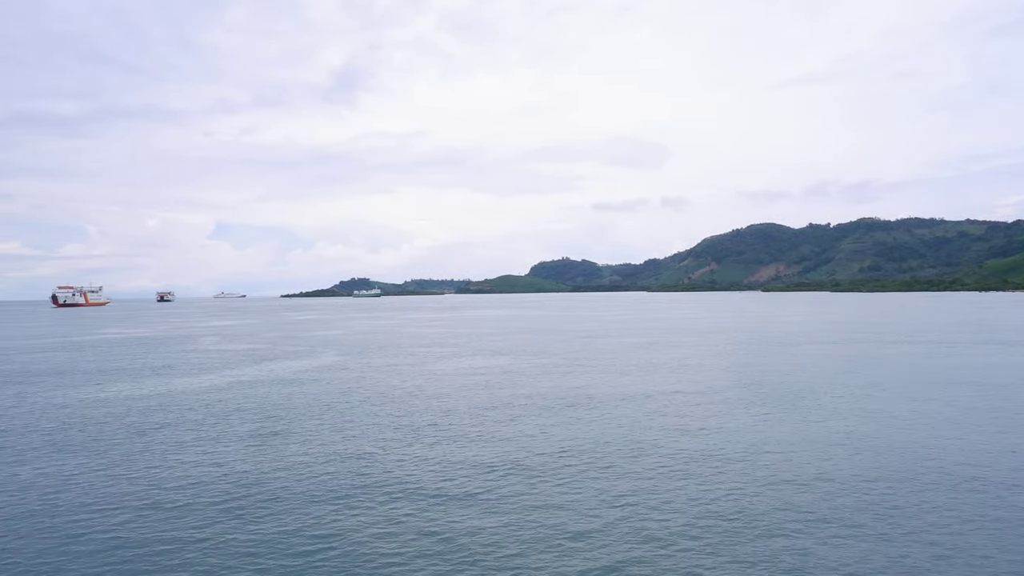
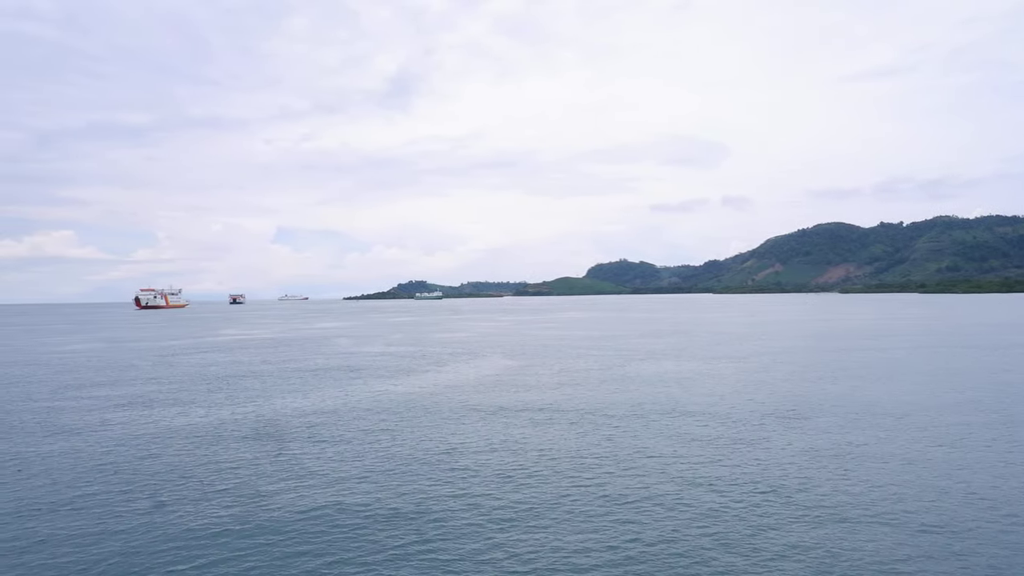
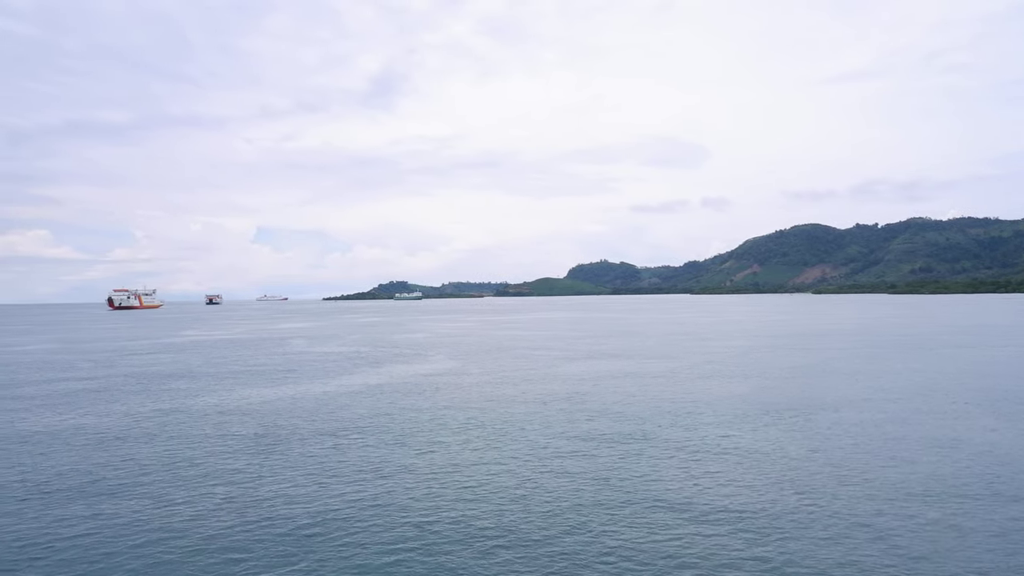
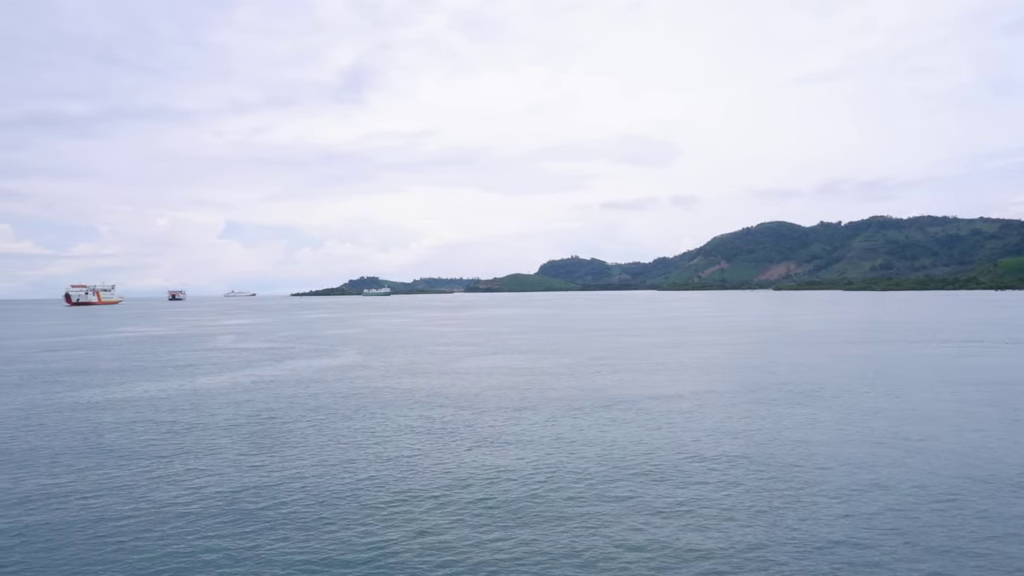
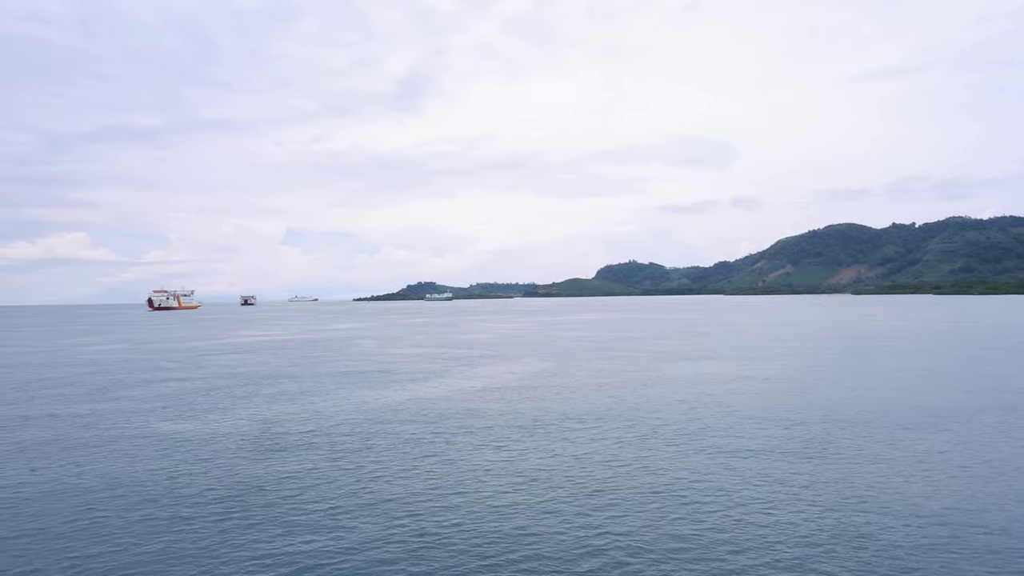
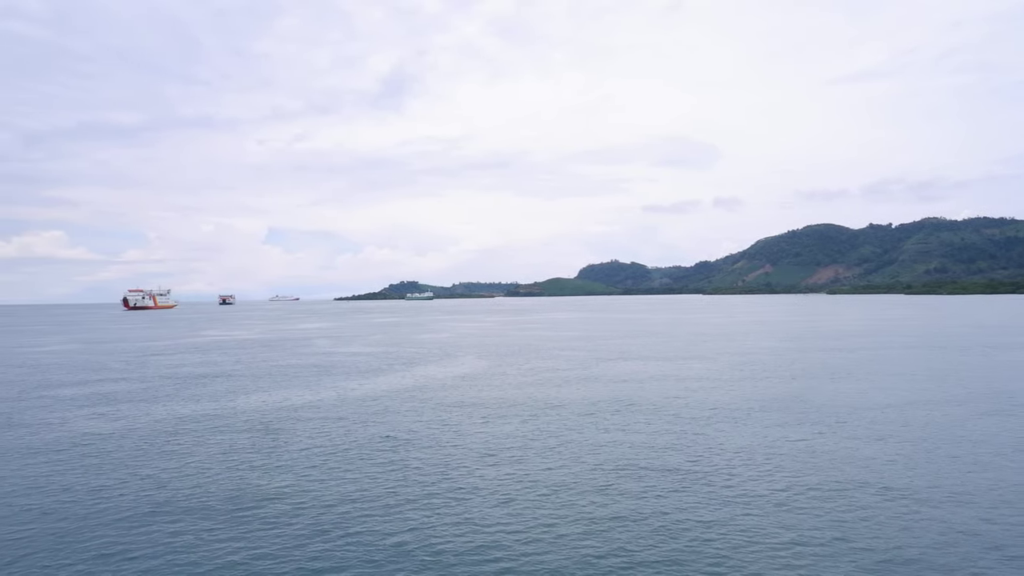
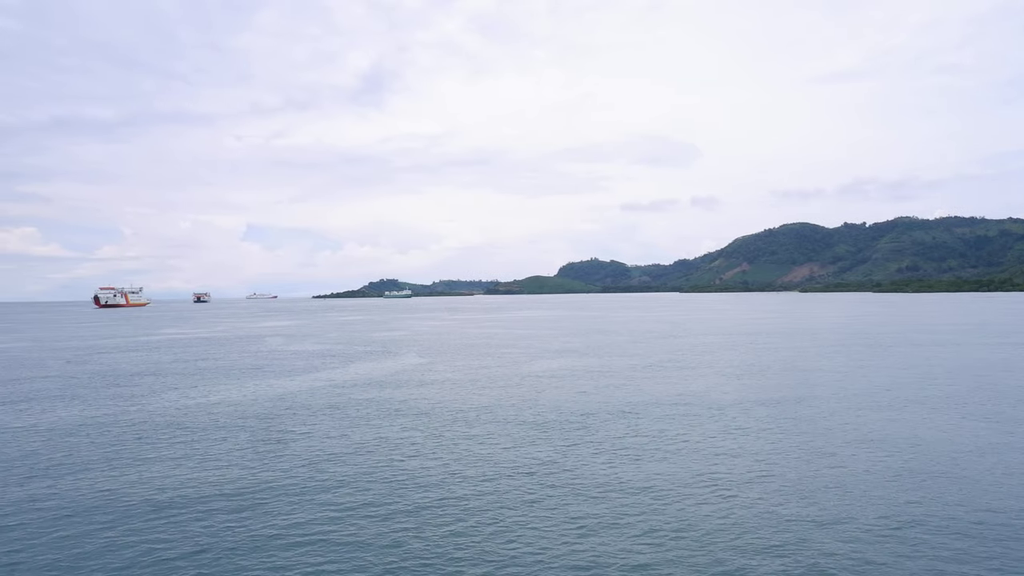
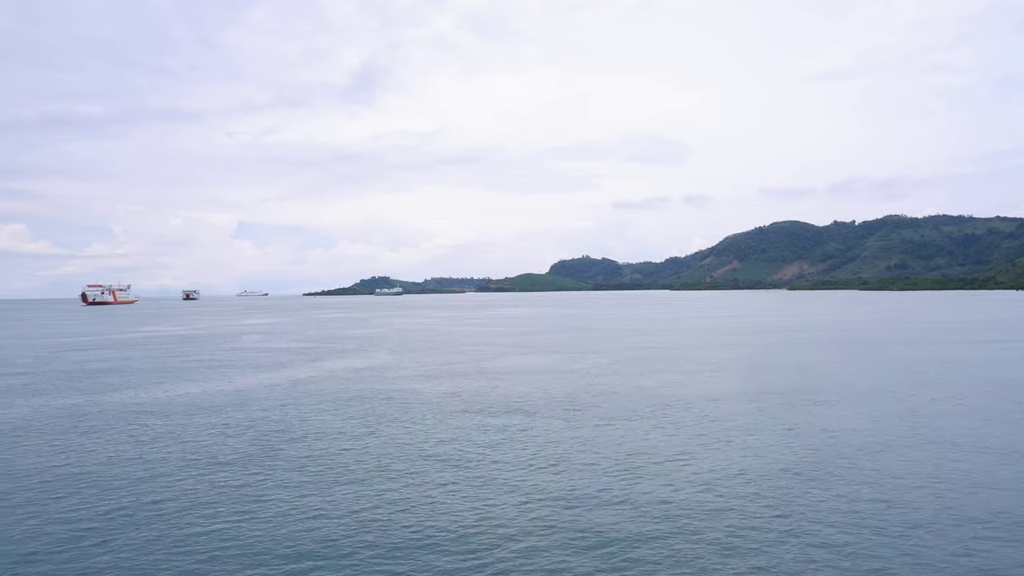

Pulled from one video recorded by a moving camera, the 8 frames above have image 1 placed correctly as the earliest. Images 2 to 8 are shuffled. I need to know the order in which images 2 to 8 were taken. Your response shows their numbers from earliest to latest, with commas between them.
4, 8, 7, 3, 6, 2, 5
